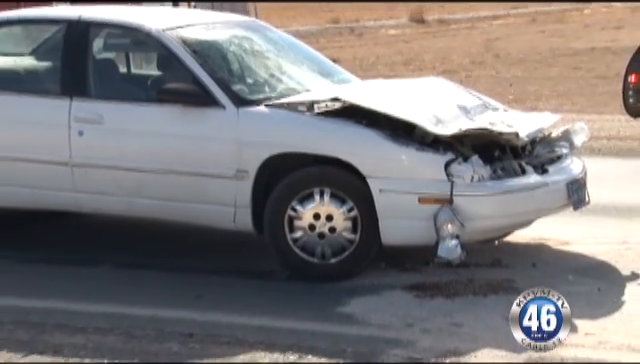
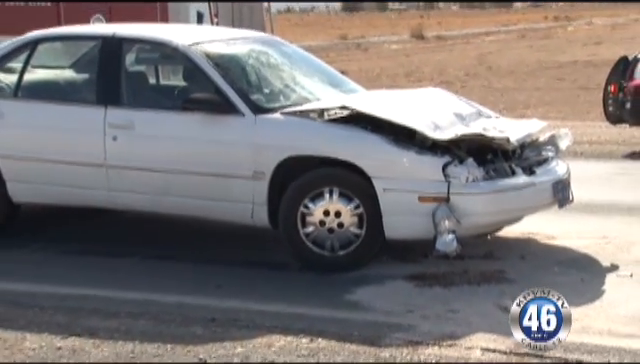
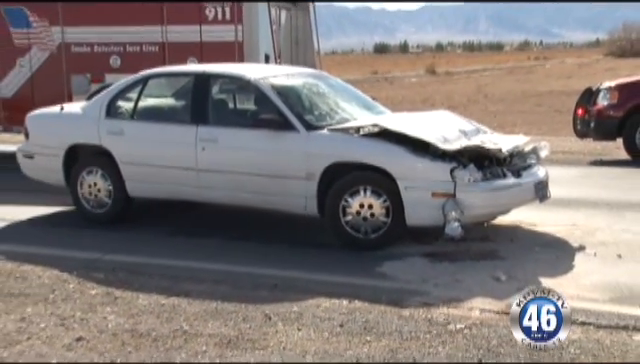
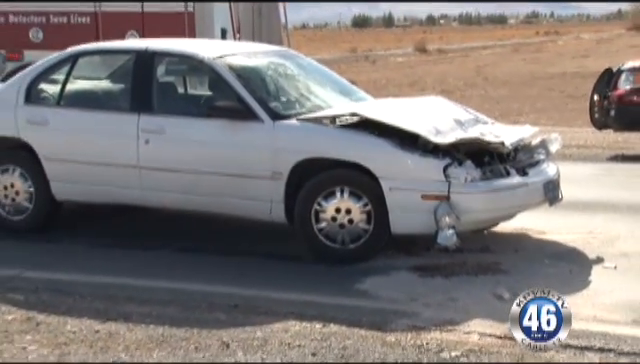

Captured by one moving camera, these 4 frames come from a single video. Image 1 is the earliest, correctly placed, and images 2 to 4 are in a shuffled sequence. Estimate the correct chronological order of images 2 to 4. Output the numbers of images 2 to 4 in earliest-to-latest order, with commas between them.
2, 4, 3
